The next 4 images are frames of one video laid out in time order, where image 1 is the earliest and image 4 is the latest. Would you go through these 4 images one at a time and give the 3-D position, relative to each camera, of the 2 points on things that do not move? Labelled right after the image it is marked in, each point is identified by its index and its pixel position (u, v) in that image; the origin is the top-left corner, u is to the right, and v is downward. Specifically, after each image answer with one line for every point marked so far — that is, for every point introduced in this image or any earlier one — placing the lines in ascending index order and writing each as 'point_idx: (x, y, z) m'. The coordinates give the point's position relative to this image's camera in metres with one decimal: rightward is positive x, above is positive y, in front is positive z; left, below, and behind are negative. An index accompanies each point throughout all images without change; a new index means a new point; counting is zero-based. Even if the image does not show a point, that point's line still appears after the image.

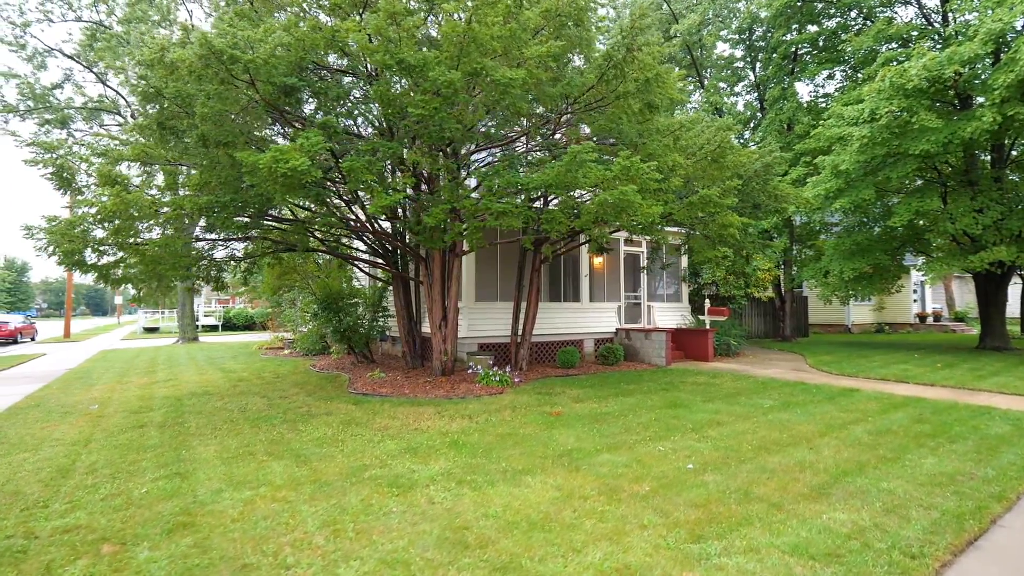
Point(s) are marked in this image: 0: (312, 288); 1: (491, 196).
0: (-4.9, 0.0, +13.4) m
1: (-0.4, +1.4, +8.2) m
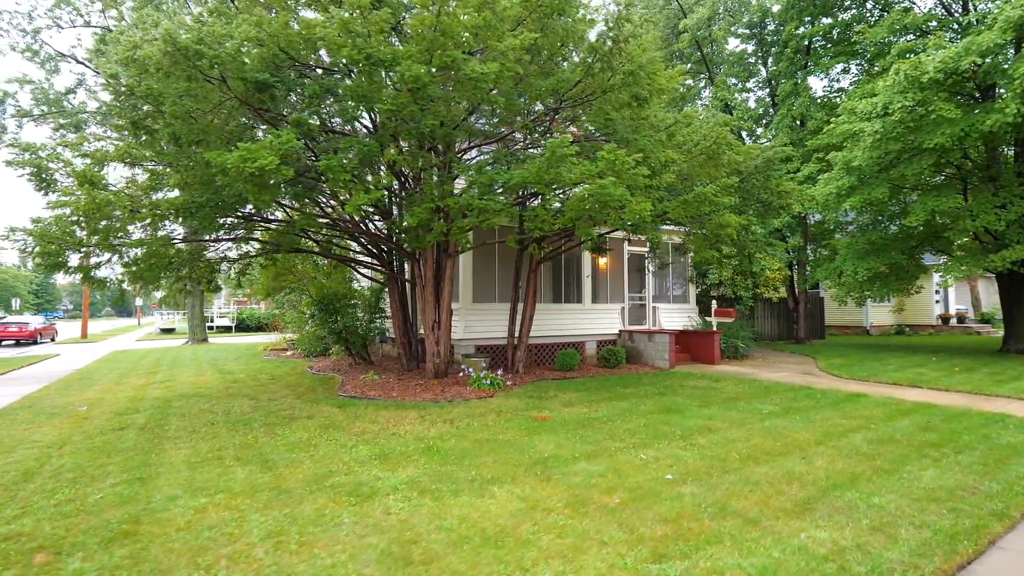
0: (-5.0, 0.0, +13.3) m
1: (-0.6, +1.4, +7.9) m
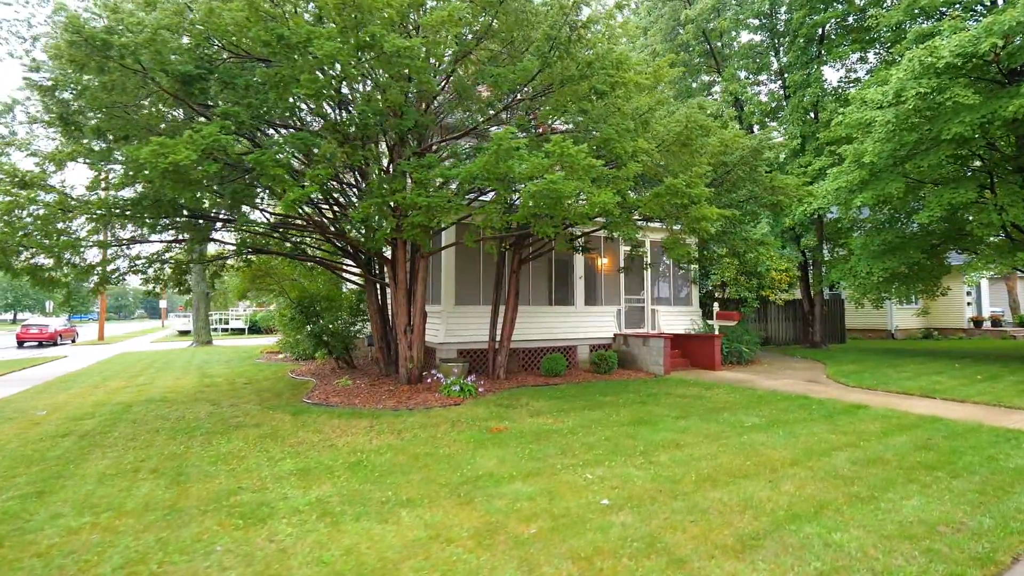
0: (-5.3, -0.1, +13.0) m
1: (-1.2, +1.3, +7.4) m
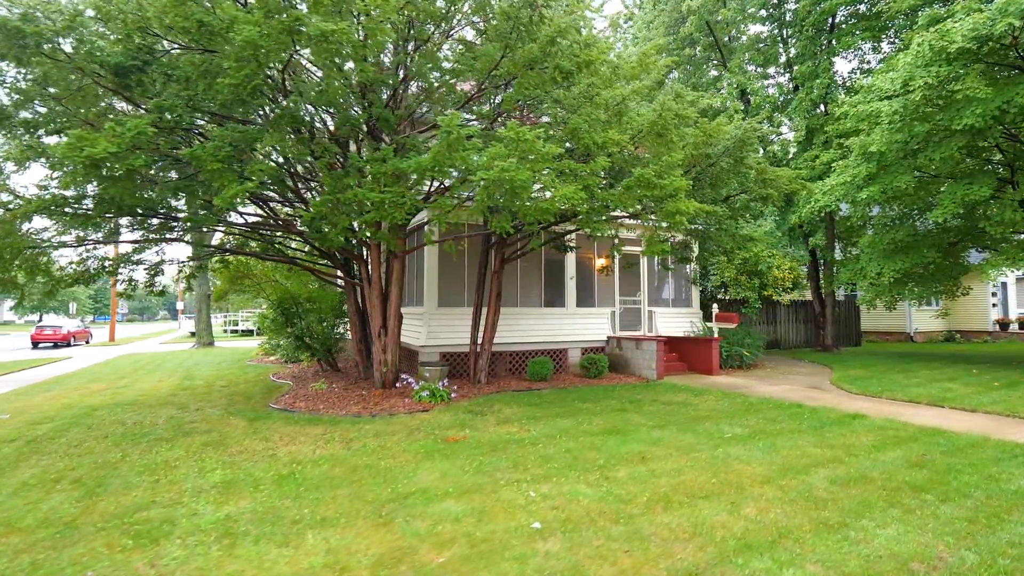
0: (-5.6, -0.1, +12.8) m
1: (-1.7, +1.3, +7.0) m
